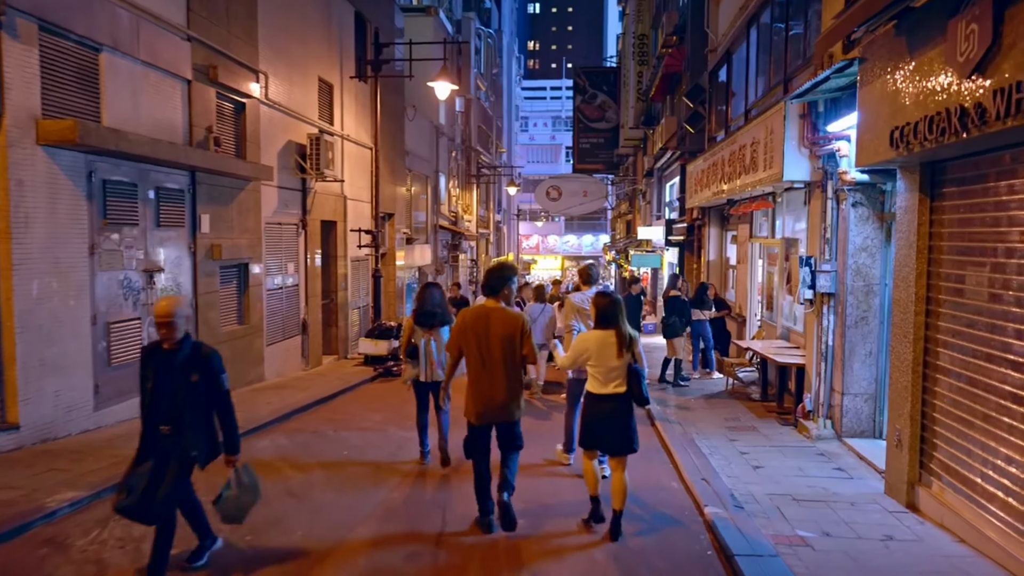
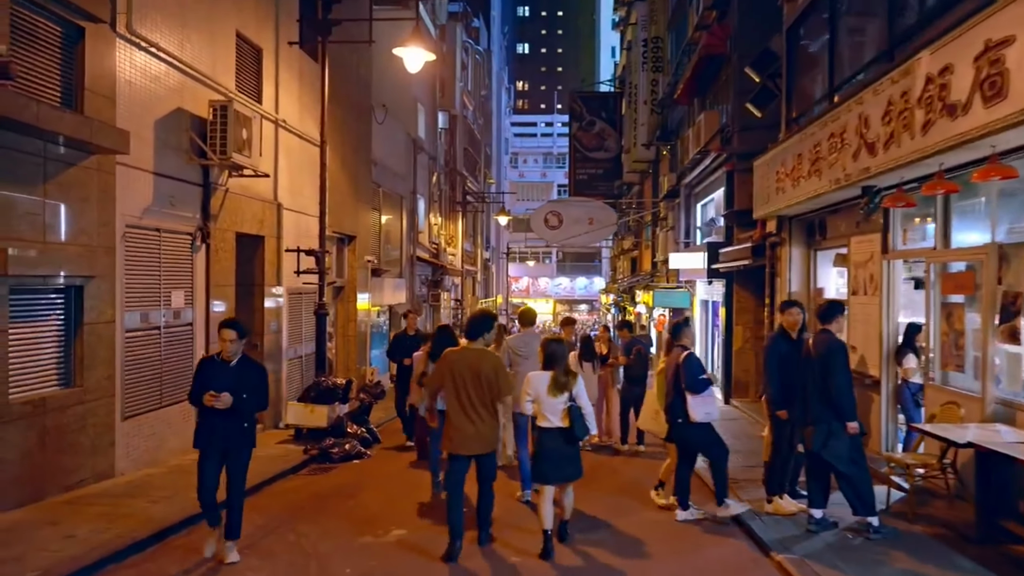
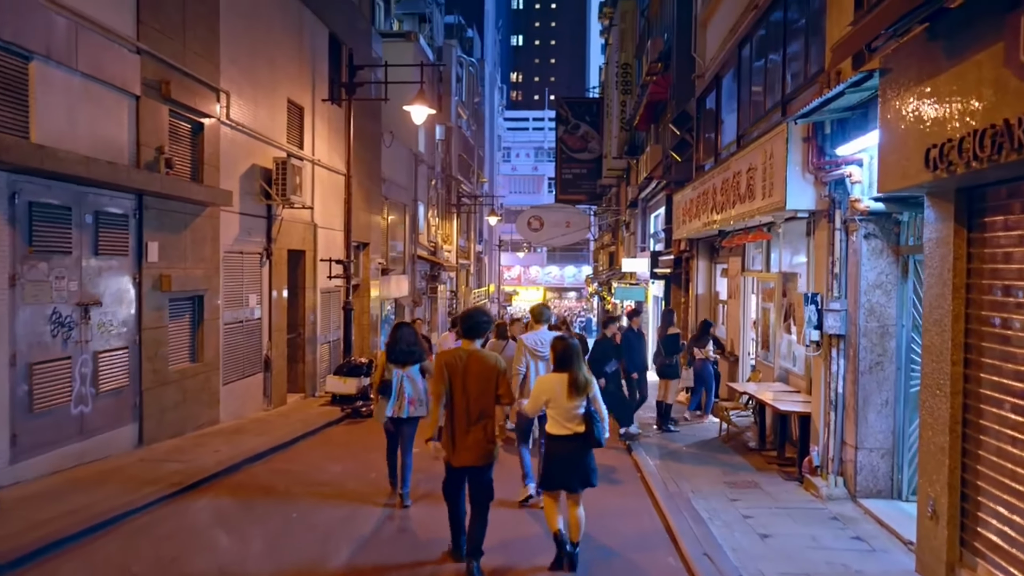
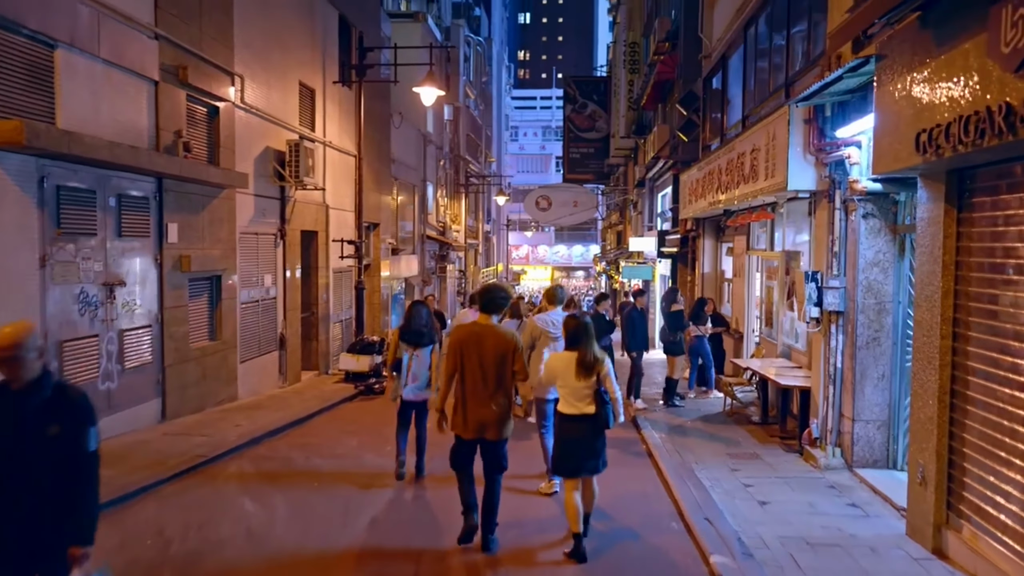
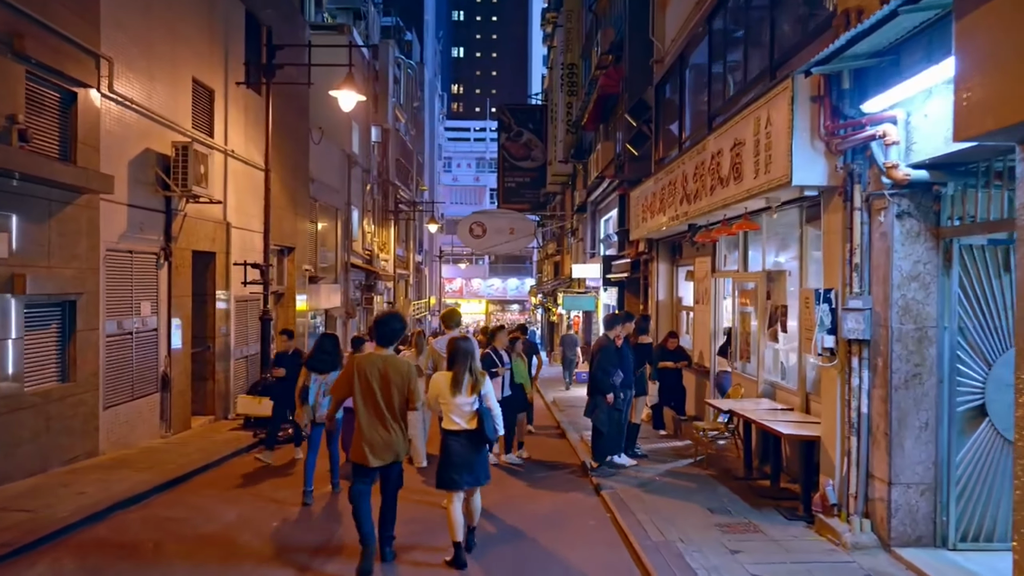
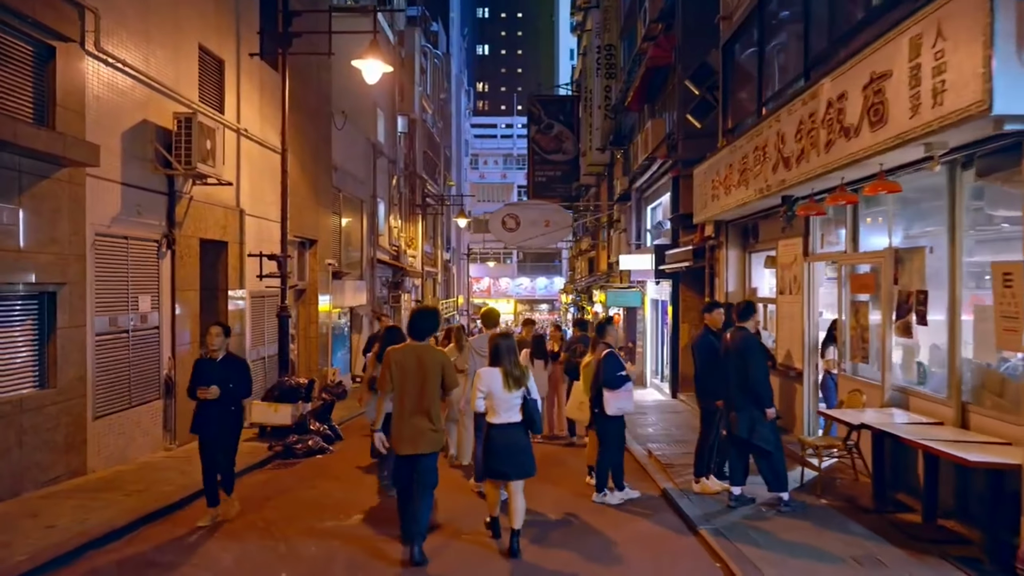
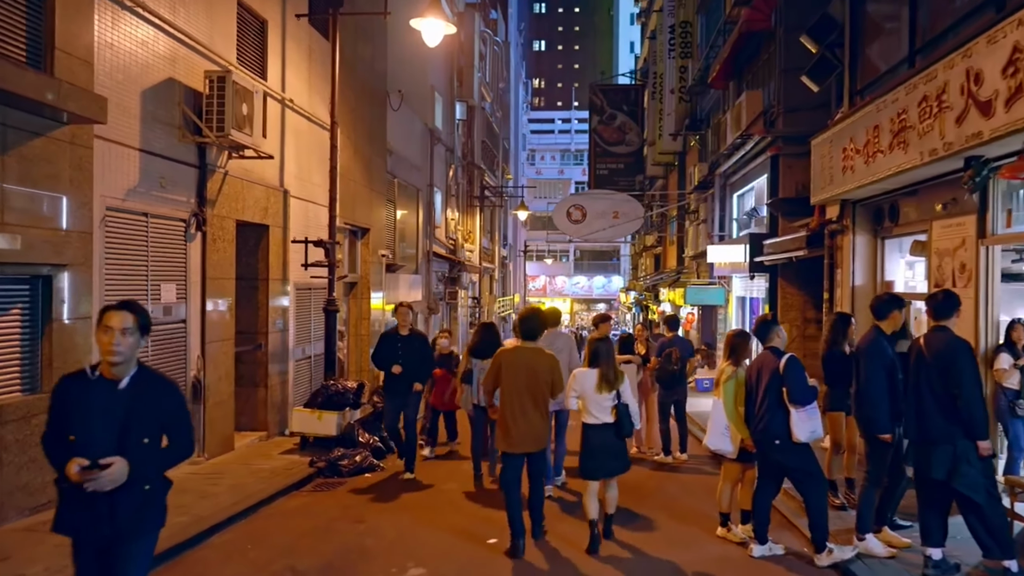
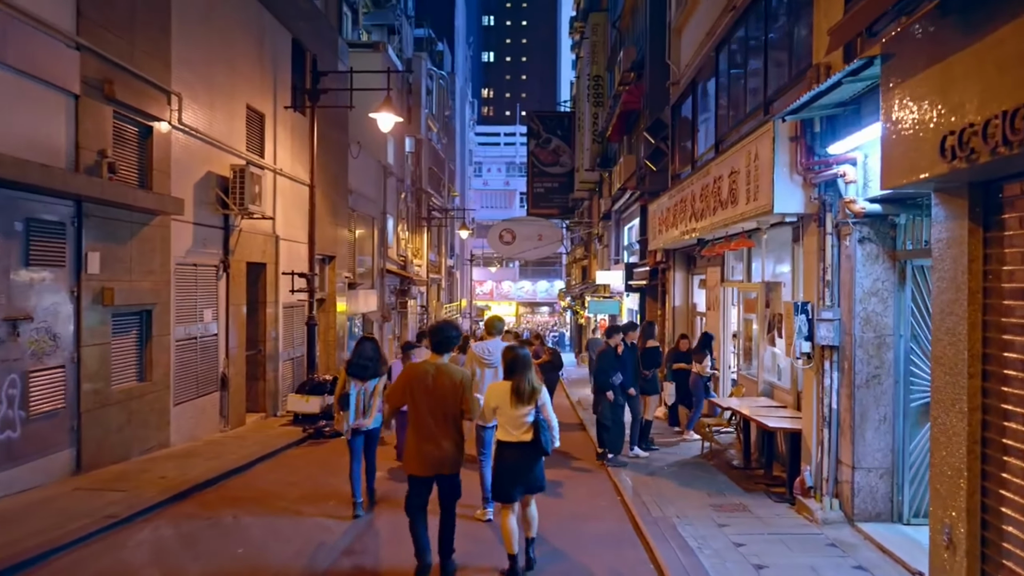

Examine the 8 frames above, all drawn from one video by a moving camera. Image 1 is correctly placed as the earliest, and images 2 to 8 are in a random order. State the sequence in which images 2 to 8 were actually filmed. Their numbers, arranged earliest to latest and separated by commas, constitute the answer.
4, 3, 8, 5, 6, 2, 7
